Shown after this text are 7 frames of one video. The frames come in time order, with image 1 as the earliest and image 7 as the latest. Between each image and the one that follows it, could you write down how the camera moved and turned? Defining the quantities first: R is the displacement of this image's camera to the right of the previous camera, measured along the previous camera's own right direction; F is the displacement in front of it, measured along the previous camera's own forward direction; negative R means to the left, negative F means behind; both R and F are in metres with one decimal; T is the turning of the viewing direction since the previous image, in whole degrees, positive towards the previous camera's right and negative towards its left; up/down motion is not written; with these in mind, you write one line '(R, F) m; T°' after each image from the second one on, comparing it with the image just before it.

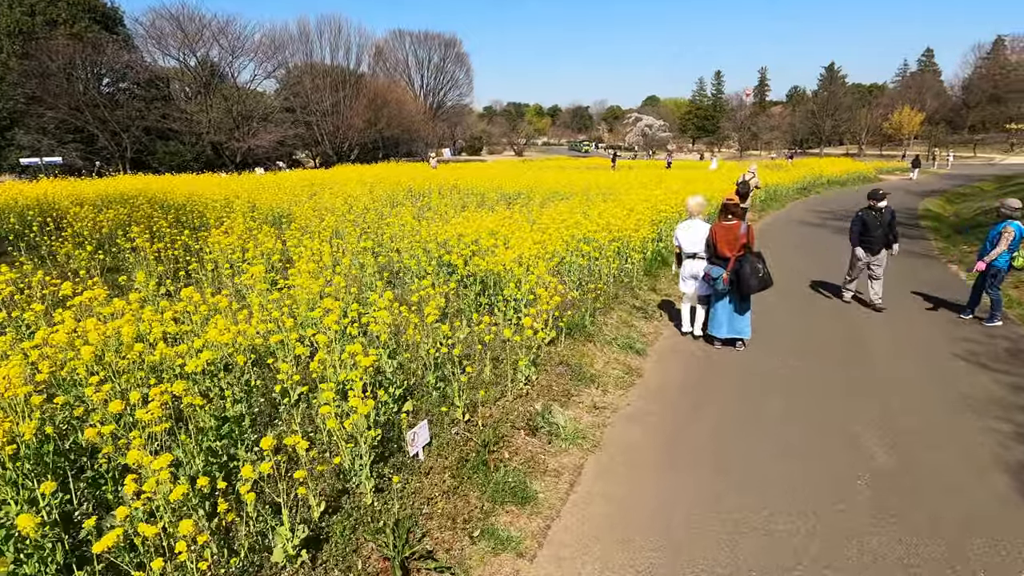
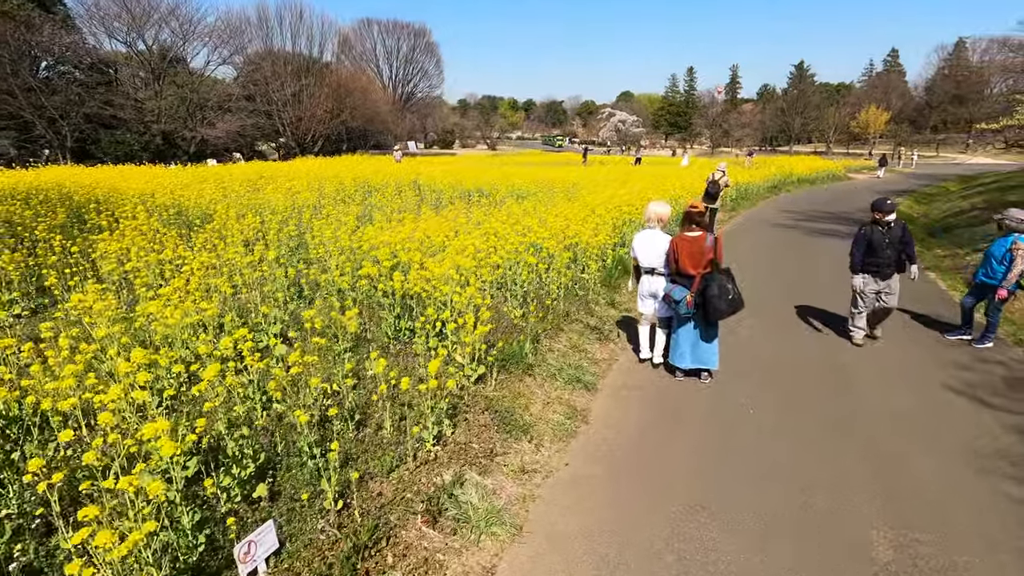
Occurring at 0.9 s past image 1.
(+0.4, +0.9) m; +3°
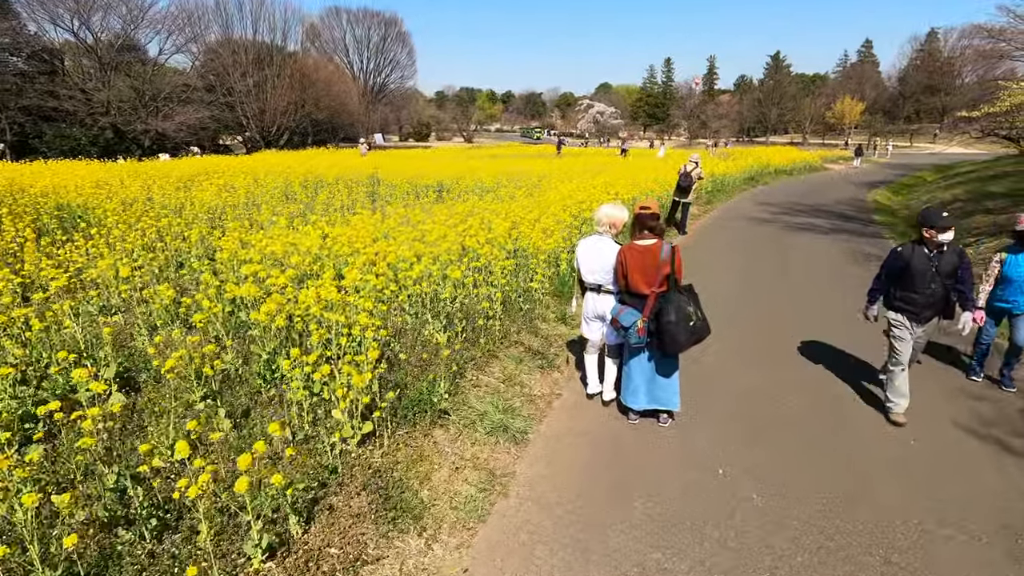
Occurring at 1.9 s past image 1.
(+0.5, +1.0) m; +2°
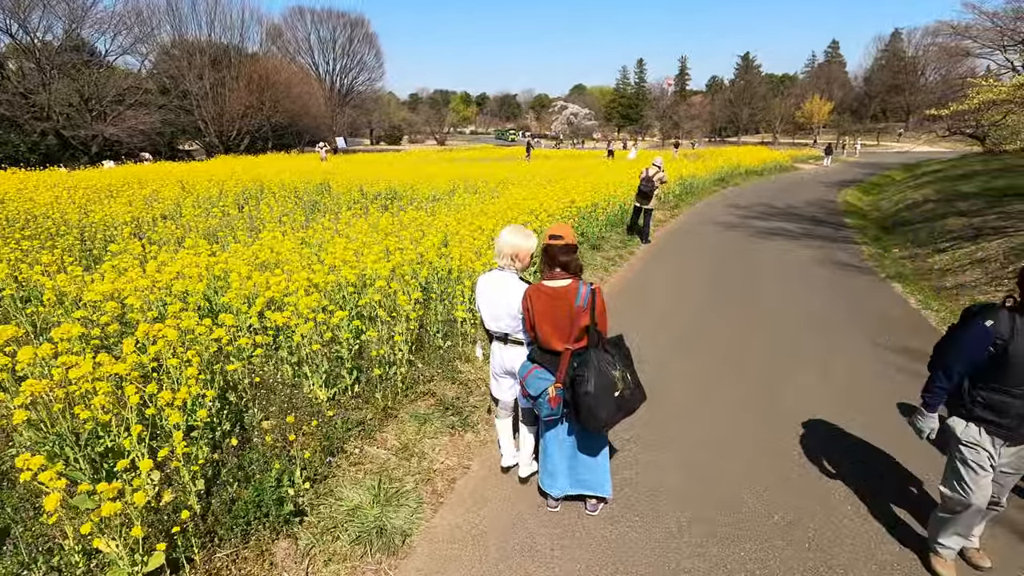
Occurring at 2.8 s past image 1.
(+0.5, +0.9) m; +2°
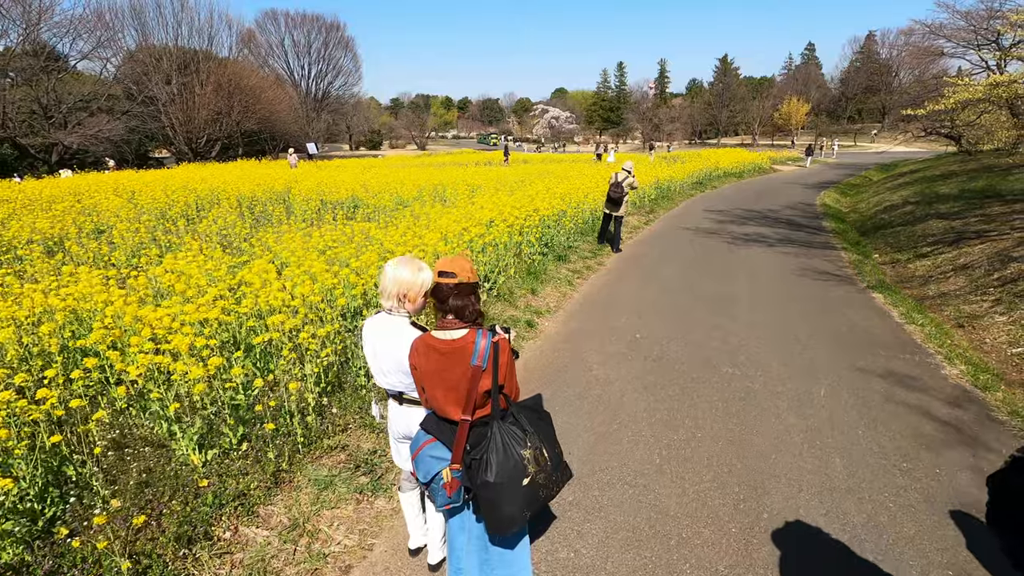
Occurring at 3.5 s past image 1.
(+0.4, +0.6) m; +2°
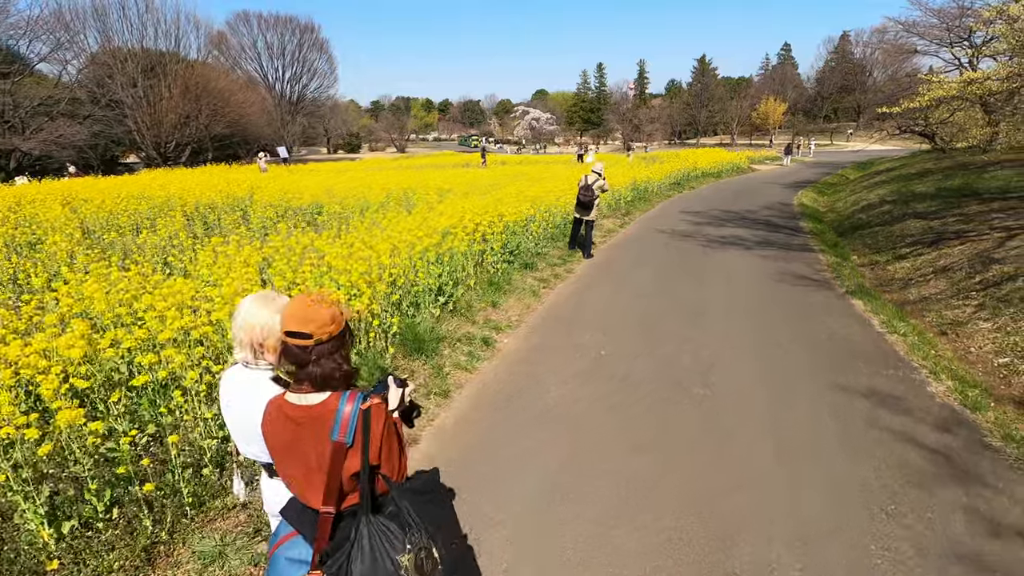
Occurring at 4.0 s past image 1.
(+0.3, +0.5) m; +2°
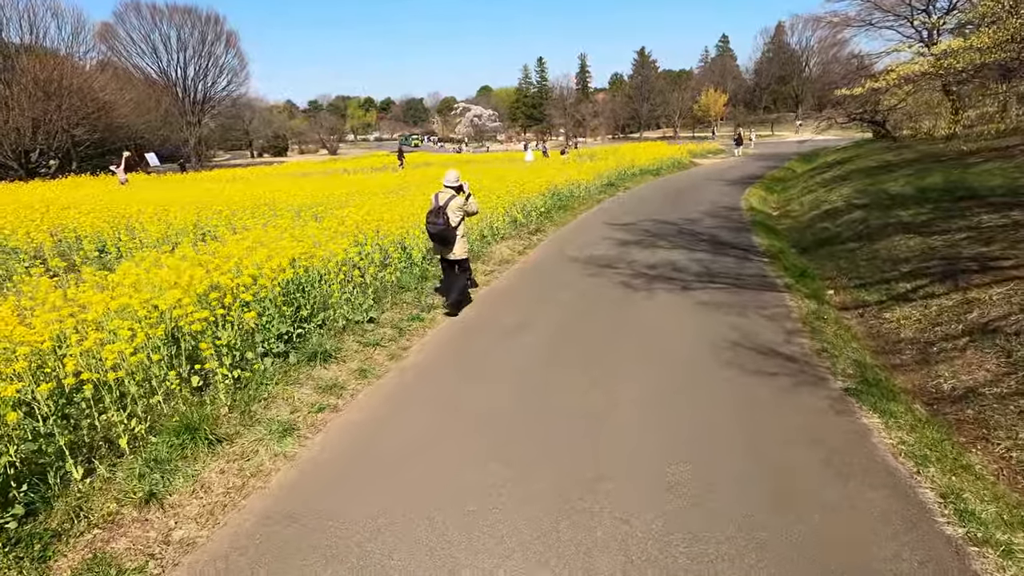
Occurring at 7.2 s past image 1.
(+1.6, +3.3) m; +5°
